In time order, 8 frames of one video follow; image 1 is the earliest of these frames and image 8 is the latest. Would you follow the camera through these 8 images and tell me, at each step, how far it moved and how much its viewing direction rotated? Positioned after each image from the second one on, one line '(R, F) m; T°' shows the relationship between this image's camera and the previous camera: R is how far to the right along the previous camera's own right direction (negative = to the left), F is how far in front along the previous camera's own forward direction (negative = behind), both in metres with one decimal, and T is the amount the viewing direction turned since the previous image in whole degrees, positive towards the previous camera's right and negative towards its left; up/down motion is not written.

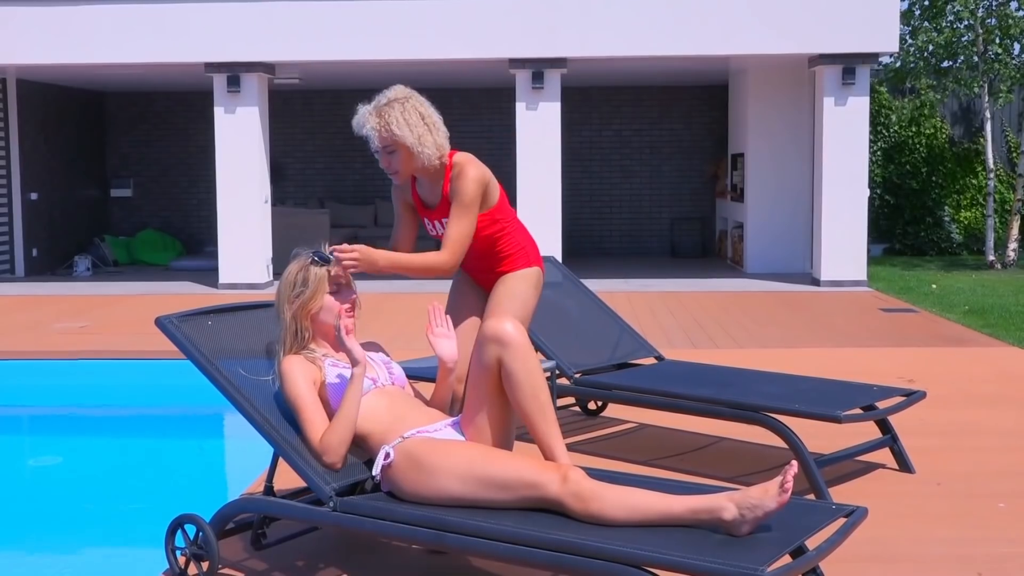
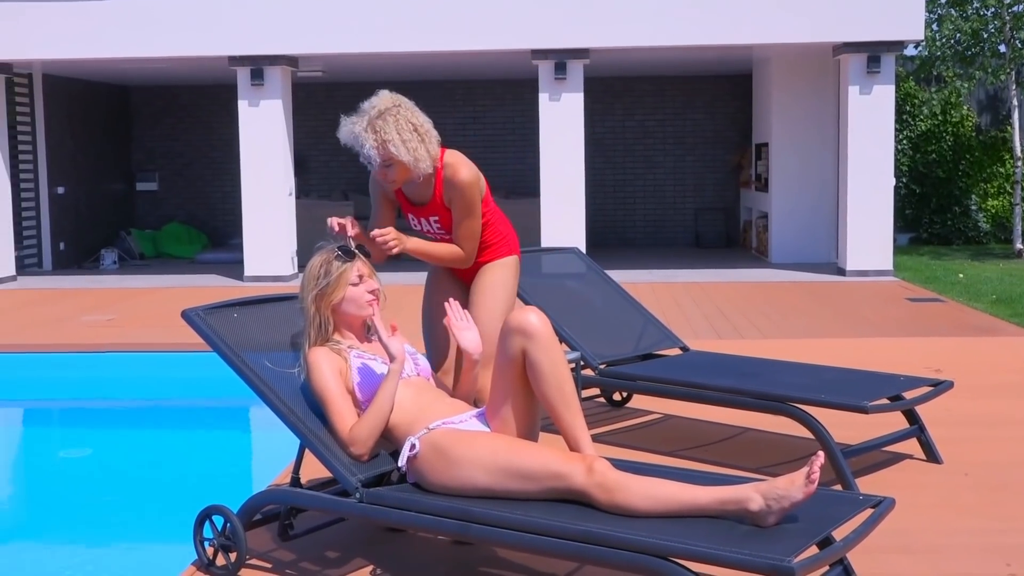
(0.0, 0.0) m; -1°
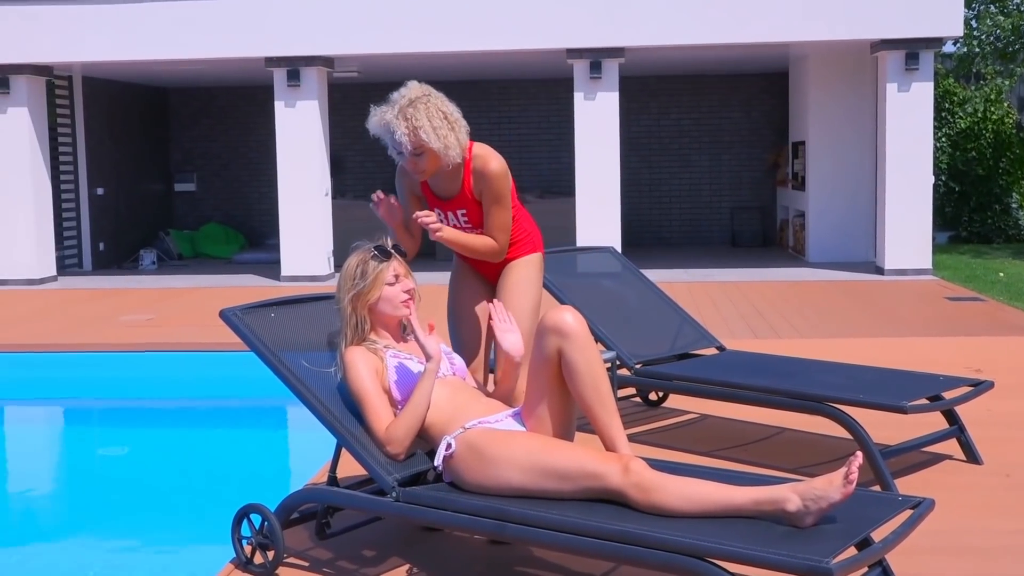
(0.0, 0.0) m; -2°
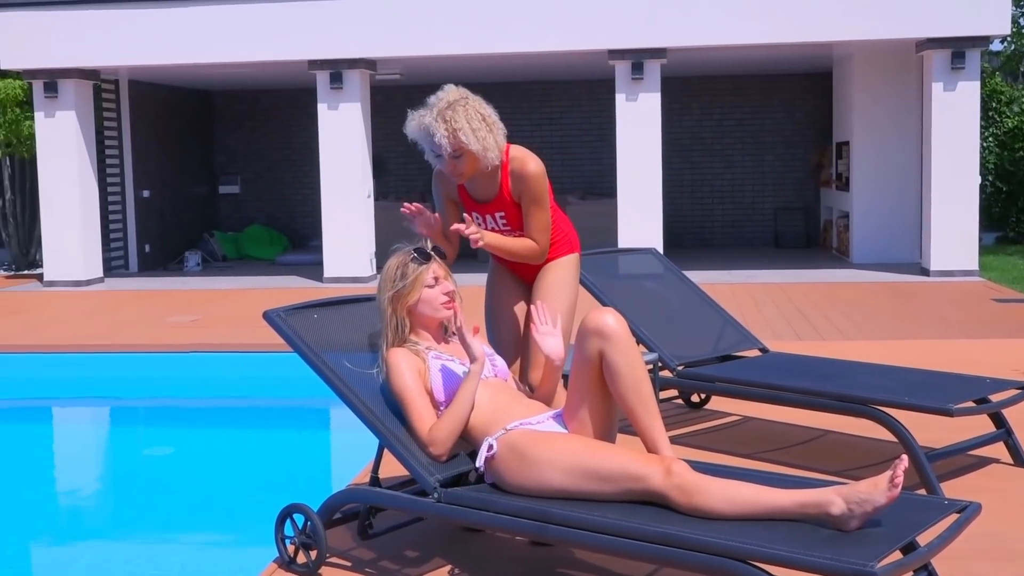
(0.0, 0.0) m; -2°
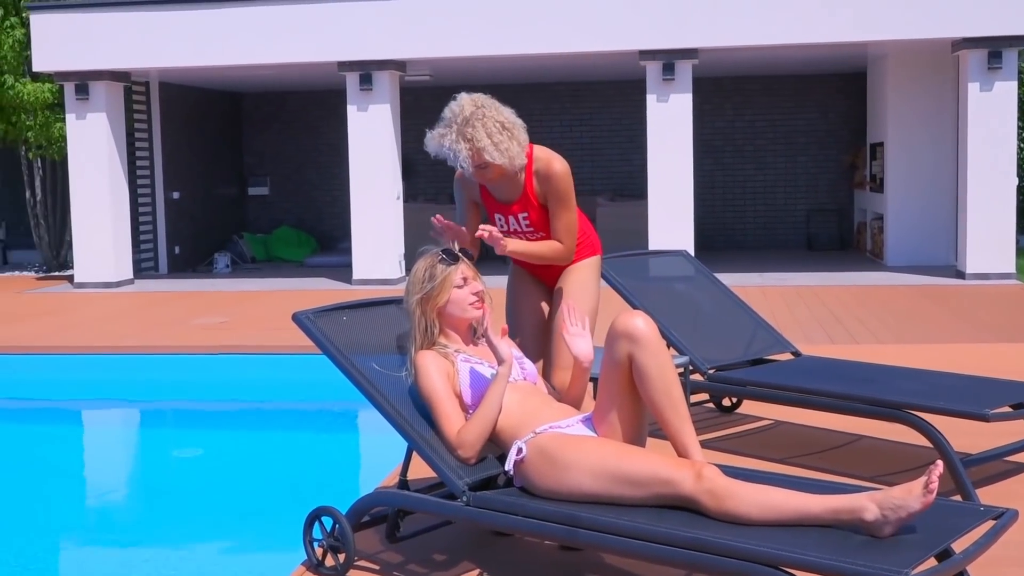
(0.0, 0.0) m; -1°
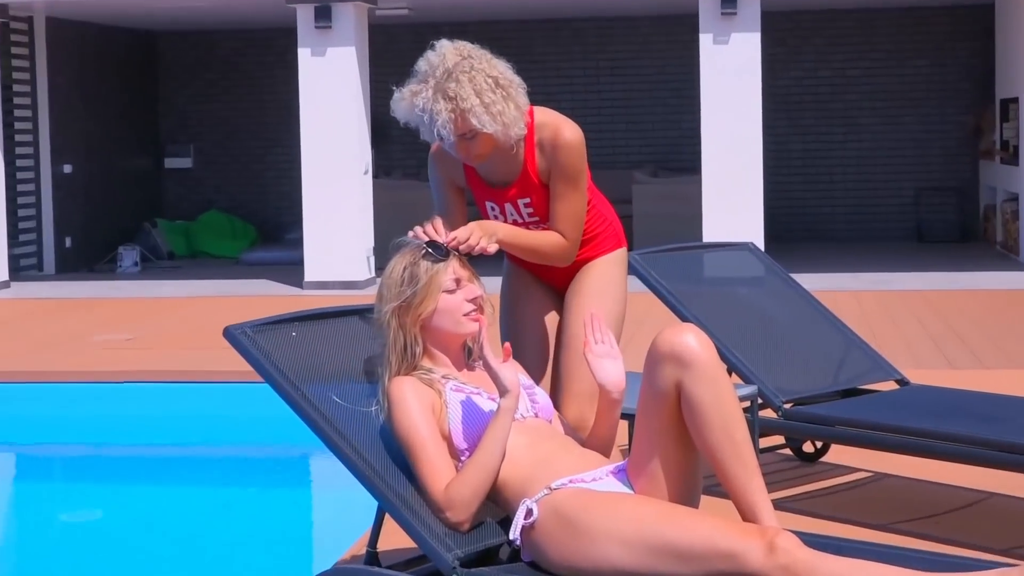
(0.0, +1.1) m; 0°
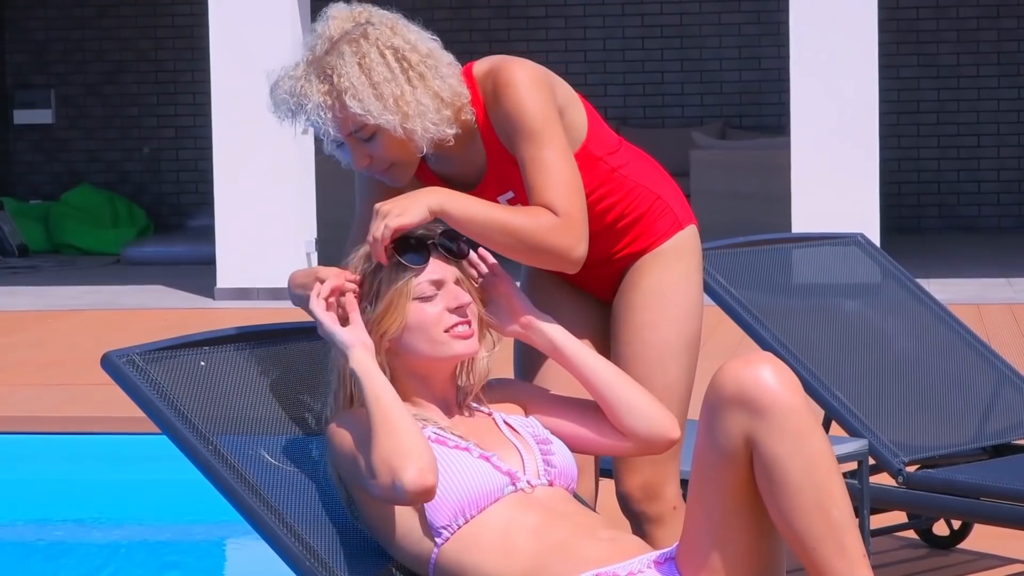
(0.0, +0.9) m; 0°
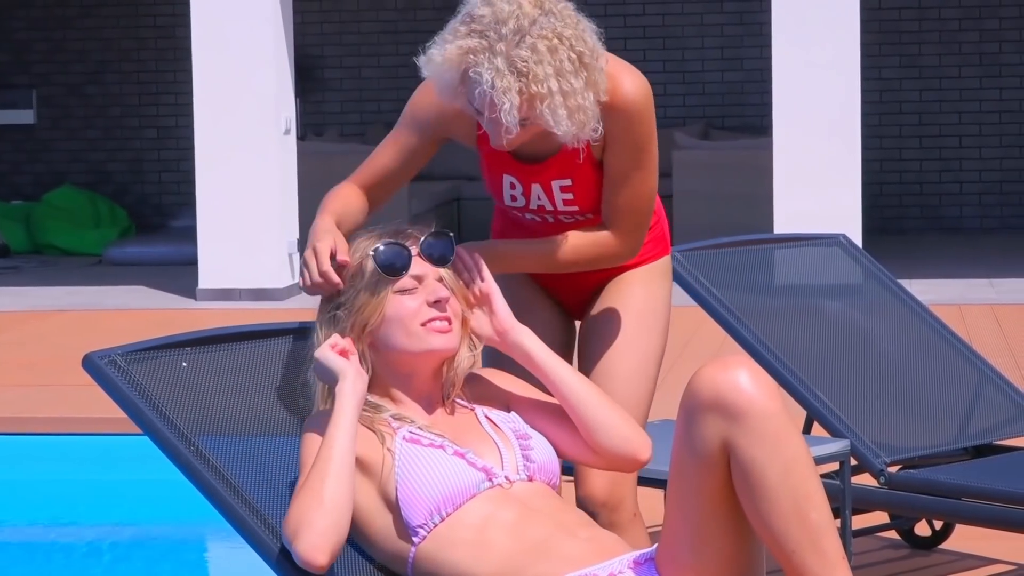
(0.0, 0.0) m; 0°
